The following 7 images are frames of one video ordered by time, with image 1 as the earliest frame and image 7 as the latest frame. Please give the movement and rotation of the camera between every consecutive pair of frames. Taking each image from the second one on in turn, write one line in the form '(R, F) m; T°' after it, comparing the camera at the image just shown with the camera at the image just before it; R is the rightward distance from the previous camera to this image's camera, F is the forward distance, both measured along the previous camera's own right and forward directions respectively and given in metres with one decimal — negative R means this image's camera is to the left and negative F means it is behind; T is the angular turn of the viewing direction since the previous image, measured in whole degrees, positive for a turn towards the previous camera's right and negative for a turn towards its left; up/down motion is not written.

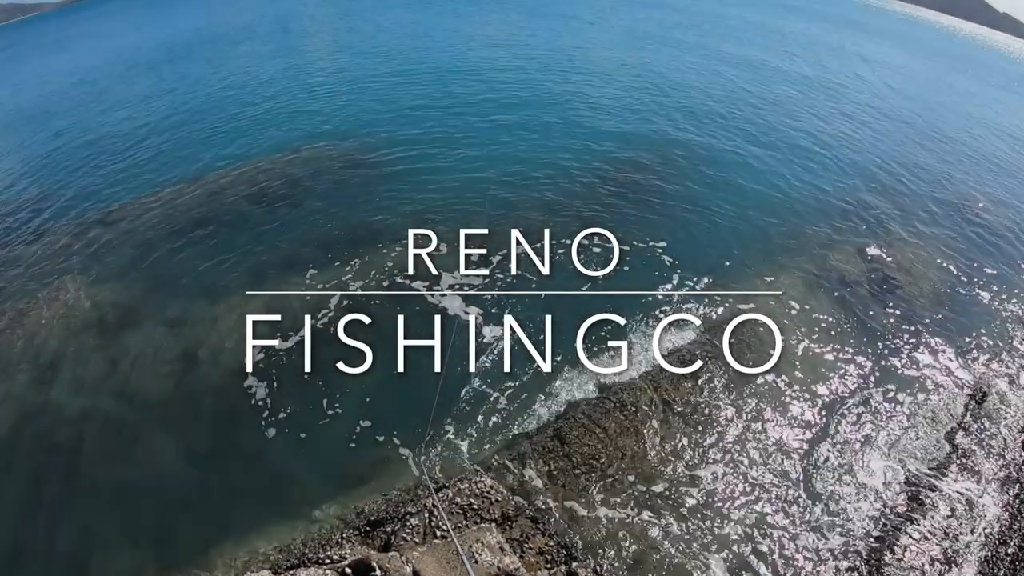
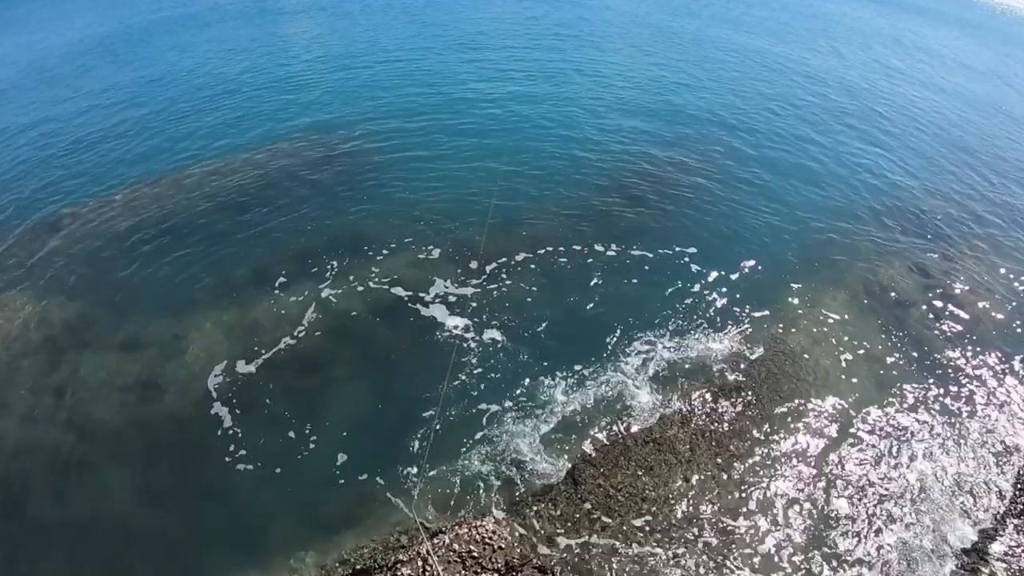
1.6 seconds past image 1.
(+0.1, +4.6) m; 0°
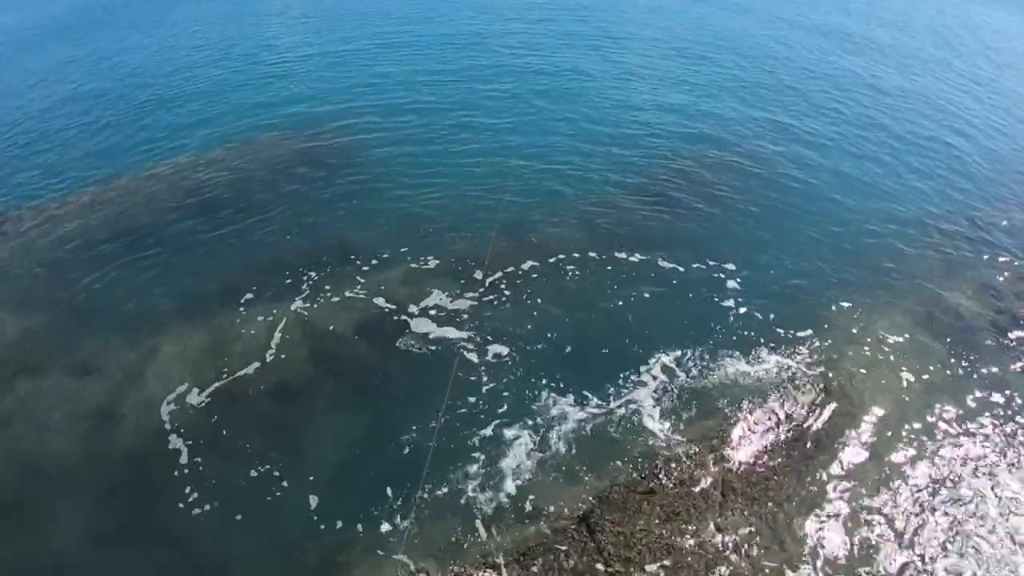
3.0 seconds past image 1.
(+0.3, +4.2) m; -1°
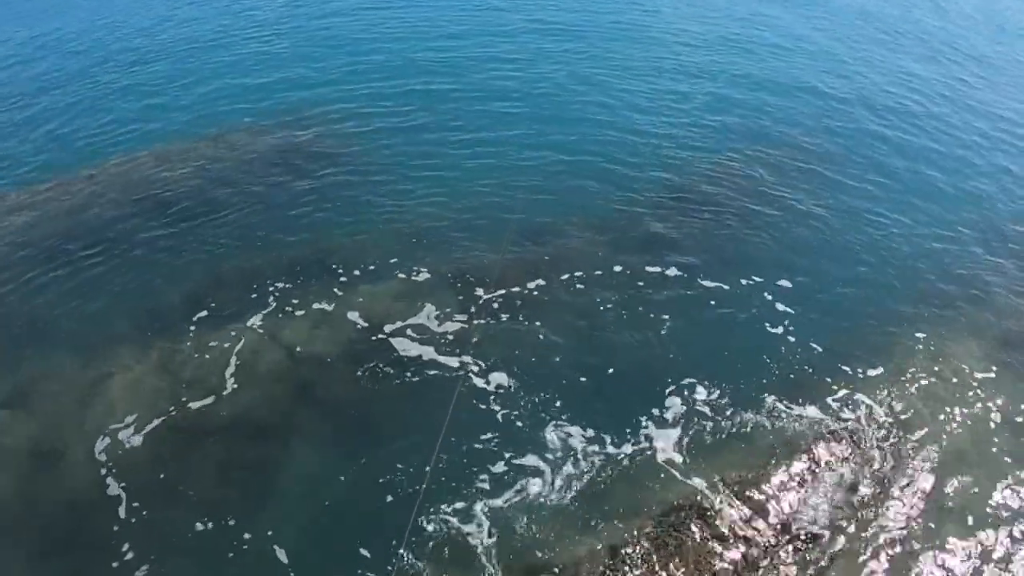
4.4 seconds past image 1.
(+0.3, +4.3) m; -1°
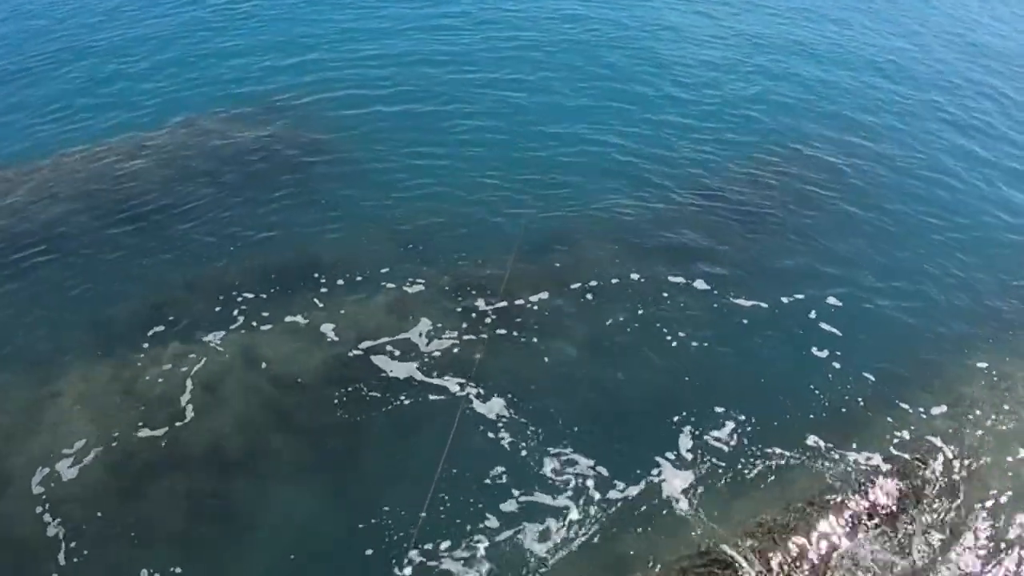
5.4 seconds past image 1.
(+0.1, +2.9) m; -1°
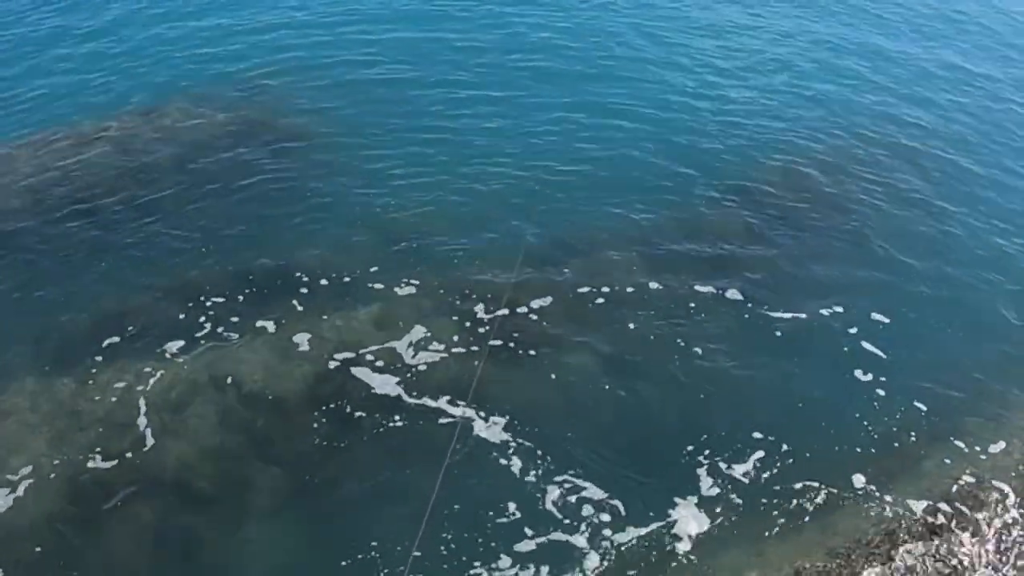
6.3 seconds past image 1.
(-0.3, +2.4) m; +1°
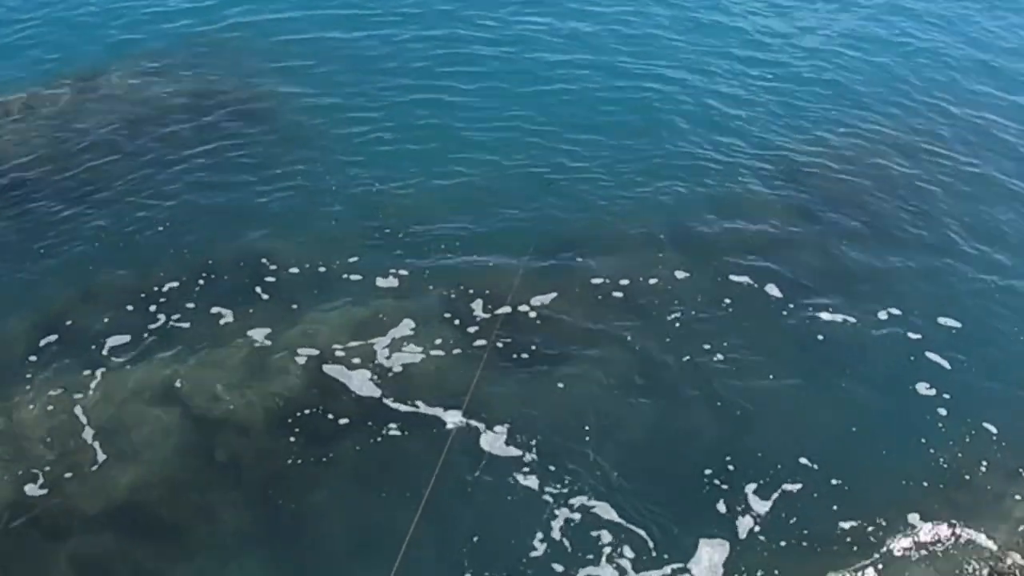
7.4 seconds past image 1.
(+0.1, +2.7) m; -1°
